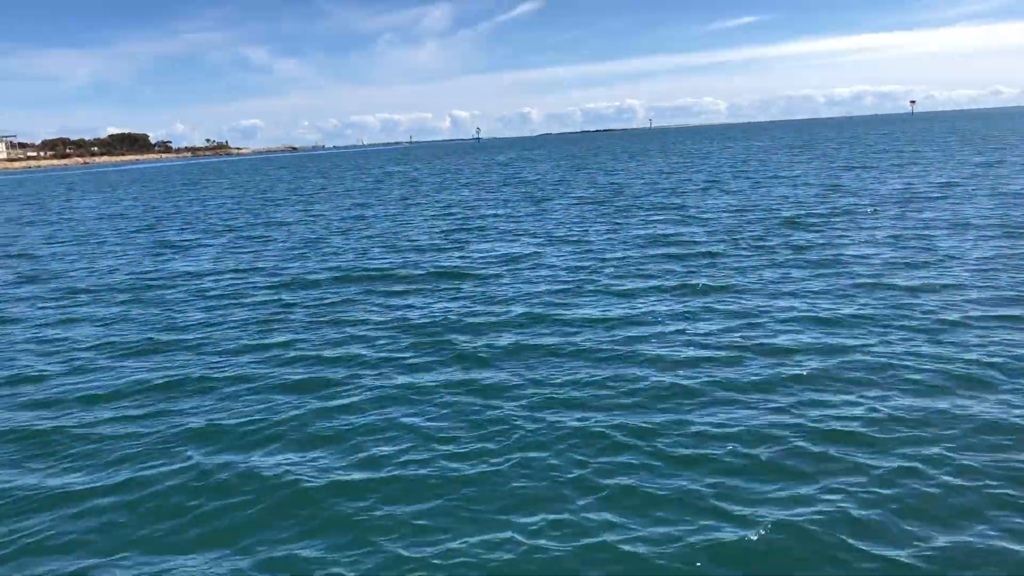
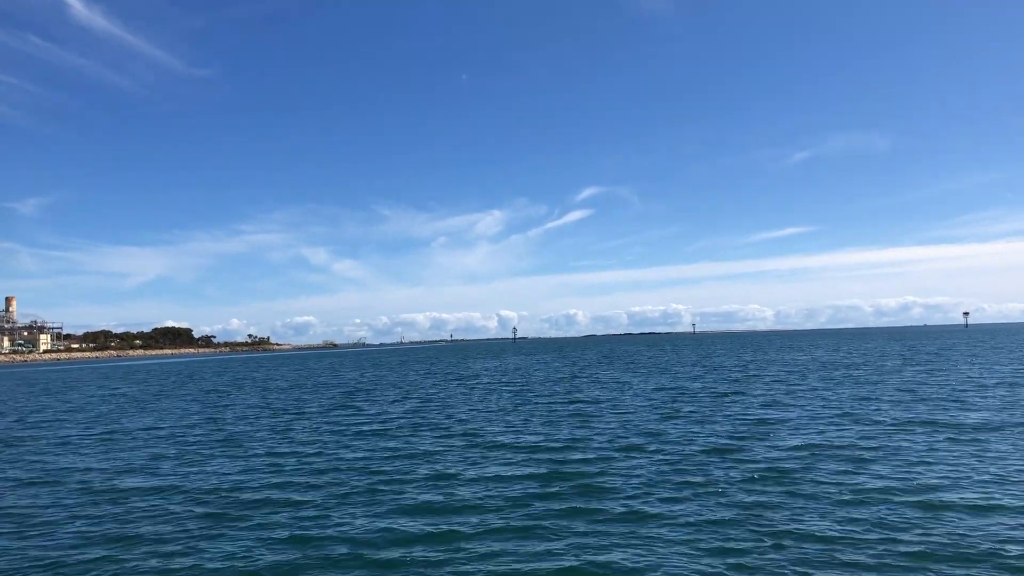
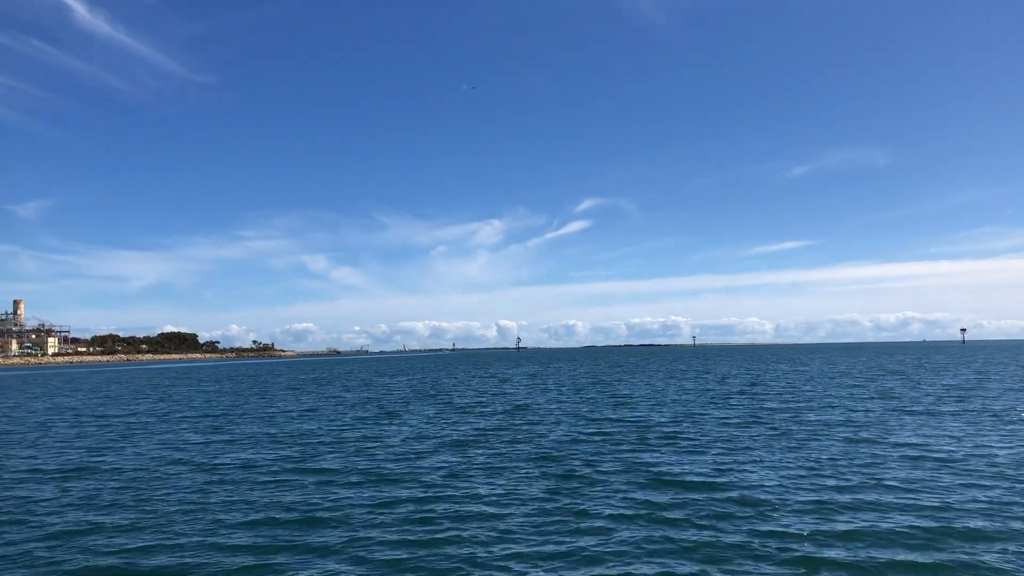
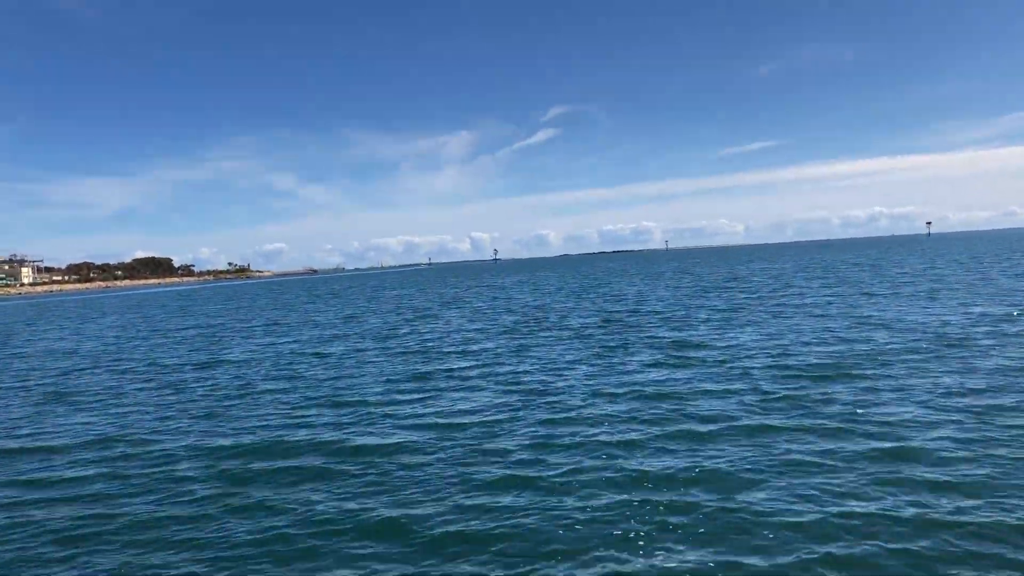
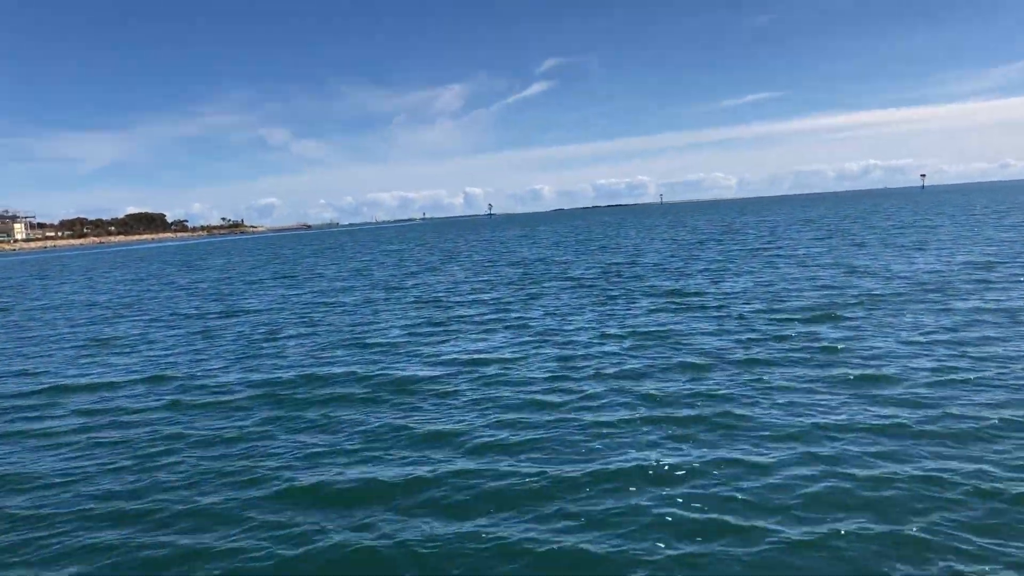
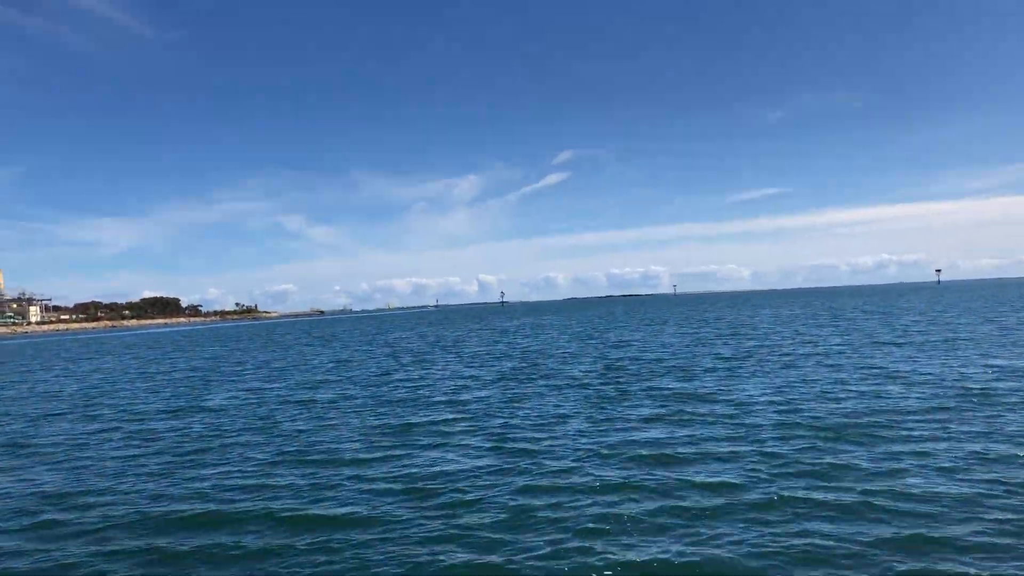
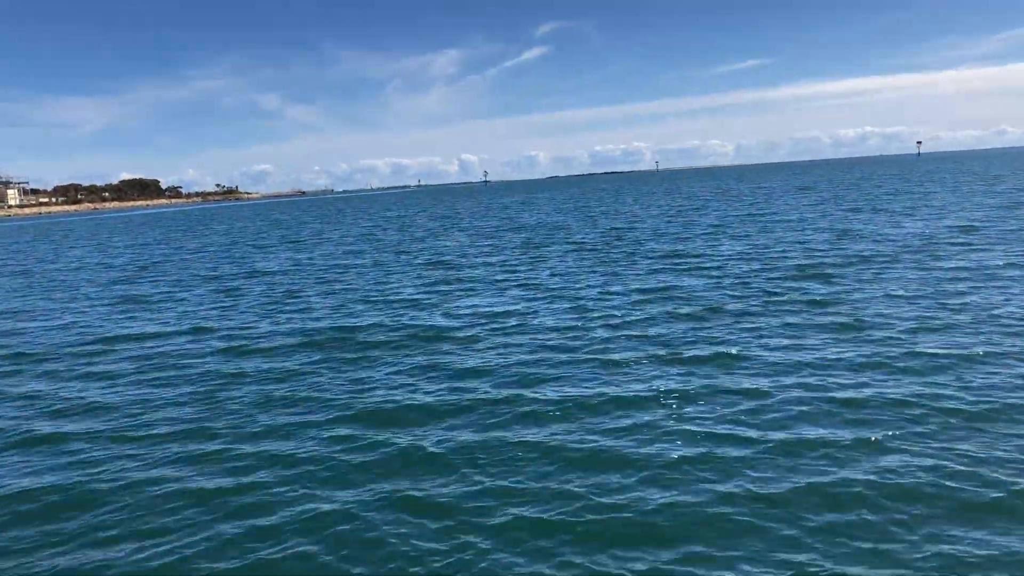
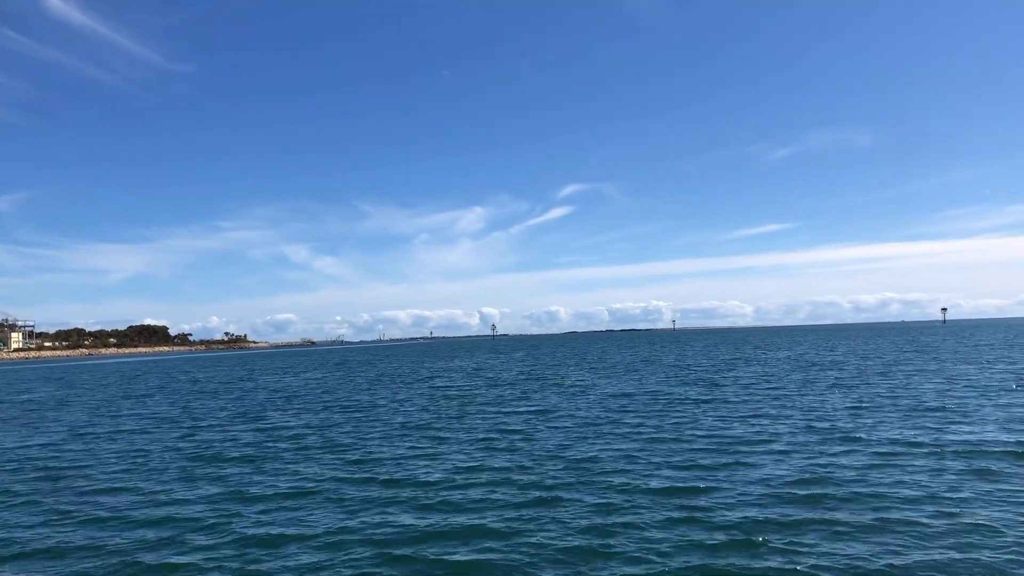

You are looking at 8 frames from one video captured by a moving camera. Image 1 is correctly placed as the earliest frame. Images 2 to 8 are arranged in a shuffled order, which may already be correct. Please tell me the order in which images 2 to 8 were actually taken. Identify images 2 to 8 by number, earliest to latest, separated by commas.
7, 5, 4, 6, 3, 2, 8
